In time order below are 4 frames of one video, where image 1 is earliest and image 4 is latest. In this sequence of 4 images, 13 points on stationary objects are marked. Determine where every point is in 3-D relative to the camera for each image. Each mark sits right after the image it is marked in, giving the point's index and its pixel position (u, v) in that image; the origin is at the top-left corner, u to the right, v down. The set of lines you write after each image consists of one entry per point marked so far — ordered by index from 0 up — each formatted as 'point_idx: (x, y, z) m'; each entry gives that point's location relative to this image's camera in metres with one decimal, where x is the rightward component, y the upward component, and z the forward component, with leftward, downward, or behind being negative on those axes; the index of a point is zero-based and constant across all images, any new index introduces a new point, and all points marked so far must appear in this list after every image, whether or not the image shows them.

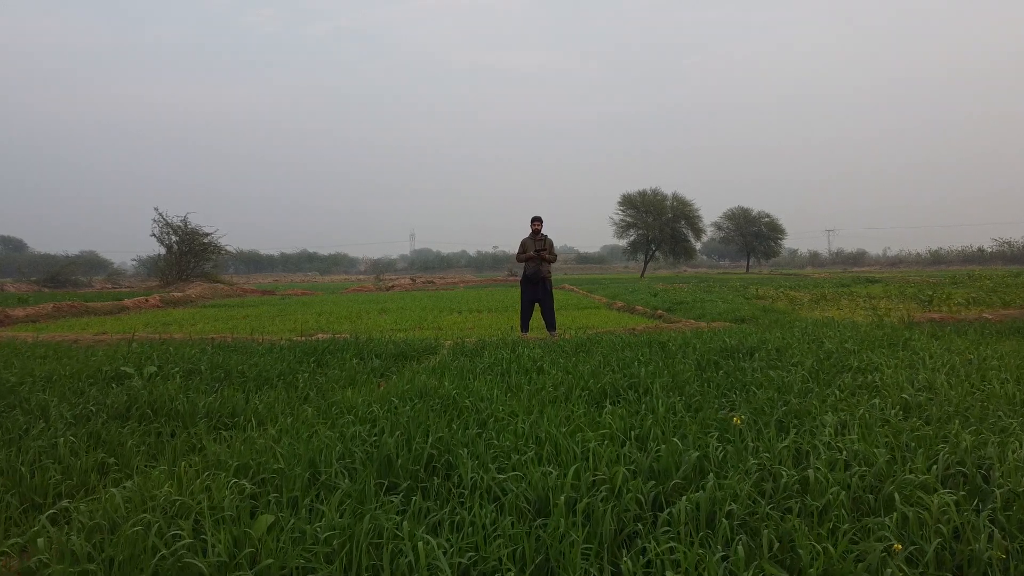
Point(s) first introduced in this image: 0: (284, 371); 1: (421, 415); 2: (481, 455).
0: (-2.5, -0.9, +5.0) m
1: (-0.6, -0.9, +3.2) m
2: (-0.2, -0.9, +2.5) m
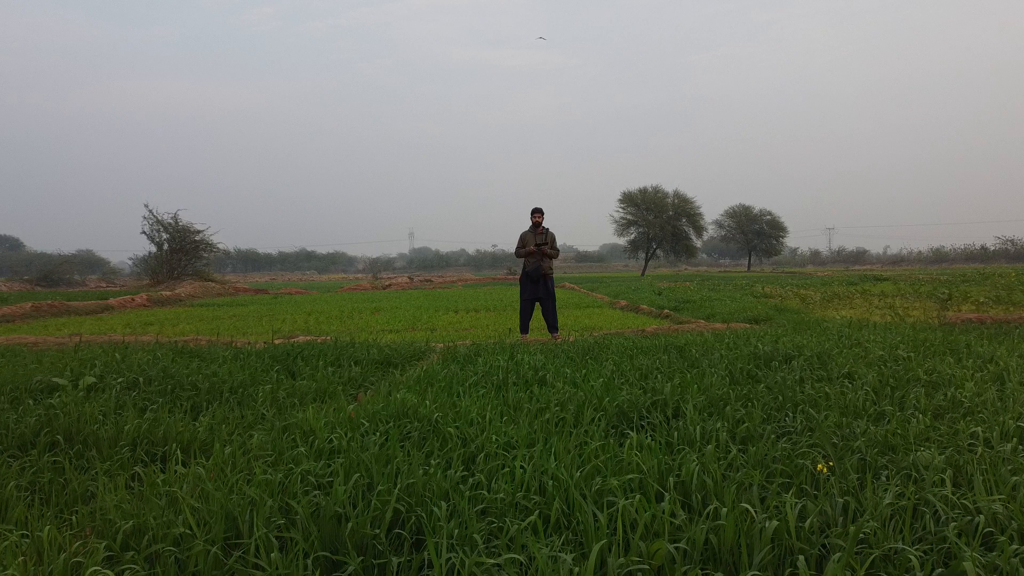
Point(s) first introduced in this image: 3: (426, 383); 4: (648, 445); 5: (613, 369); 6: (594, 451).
0: (-2.5, -0.9, +4.3) m
1: (-0.6, -0.9, +2.5) m
2: (-0.2, -0.9, +1.8) m
3: (-0.8, -0.9, +4.1) m
4: (+0.7, -0.8, +2.4) m
5: (+0.9, -0.7, +4.3) m
6: (+0.4, -0.8, +2.3) m
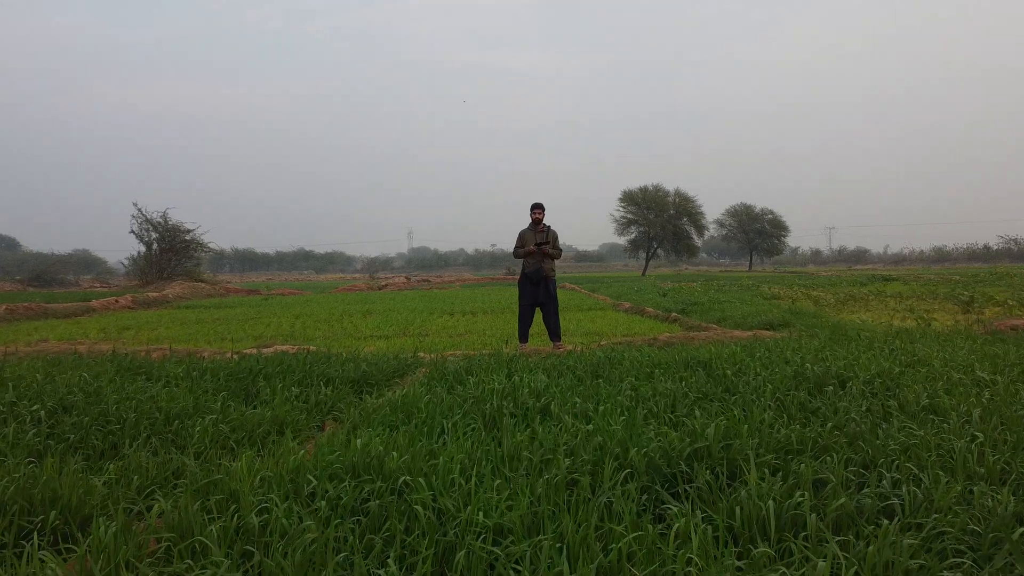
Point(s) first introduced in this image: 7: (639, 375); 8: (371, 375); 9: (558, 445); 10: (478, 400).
0: (-2.5, -0.9, +3.6) m
1: (-0.7, -0.9, +1.8) m
2: (-0.2, -0.9, +1.1) m
3: (-0.8, -0.9, +3.3) m
4: (+0.7, -0.9, +1.7) m
5: (+0.9, -0.8, +3.5) m
6: (+0.4, -0.9, +1.6) m
7: (+1.1, -0.8, +4.2) m
8: (-1.5, -0.9, +4.8) m
9: (+0.3, -0.9, +2.6) m
10: (-0.3, -0.9, +3.6) m
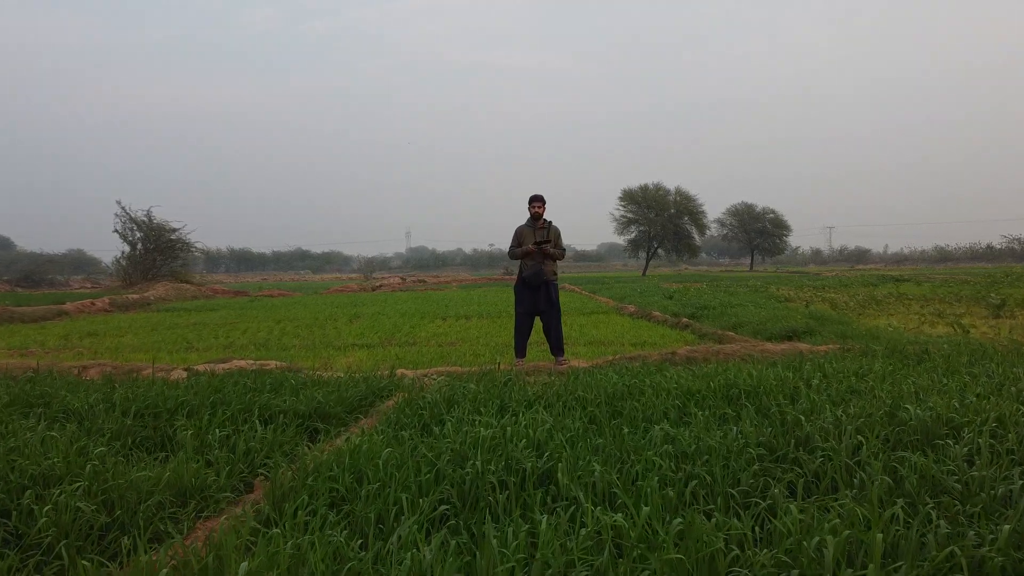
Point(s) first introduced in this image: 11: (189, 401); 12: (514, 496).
0: (-2.6, -1.0, +2.6) m
1: (-0.7, -1.0, +0.8) m
2: (-0.3, -1.0, +0.1) m
3: (-0.8, -1.0, +2.3) m
4: (+0.6, -1.0, +0.7) m
5: (+0.9, -0.9, +2.5) m
6: (+0.3, -1.0, +0.6) m
7: (+1.1, -0.9, +3.2) m
8: (-1.5, -1.0, +3.8) m
9: (+0.2, -0.9, +1.6) m
10: (-0.3, -1.0, +2.7) m
11: (-2.6, -0.9, +3.9) m
12: (0.0, -1.0, +2.2) m
